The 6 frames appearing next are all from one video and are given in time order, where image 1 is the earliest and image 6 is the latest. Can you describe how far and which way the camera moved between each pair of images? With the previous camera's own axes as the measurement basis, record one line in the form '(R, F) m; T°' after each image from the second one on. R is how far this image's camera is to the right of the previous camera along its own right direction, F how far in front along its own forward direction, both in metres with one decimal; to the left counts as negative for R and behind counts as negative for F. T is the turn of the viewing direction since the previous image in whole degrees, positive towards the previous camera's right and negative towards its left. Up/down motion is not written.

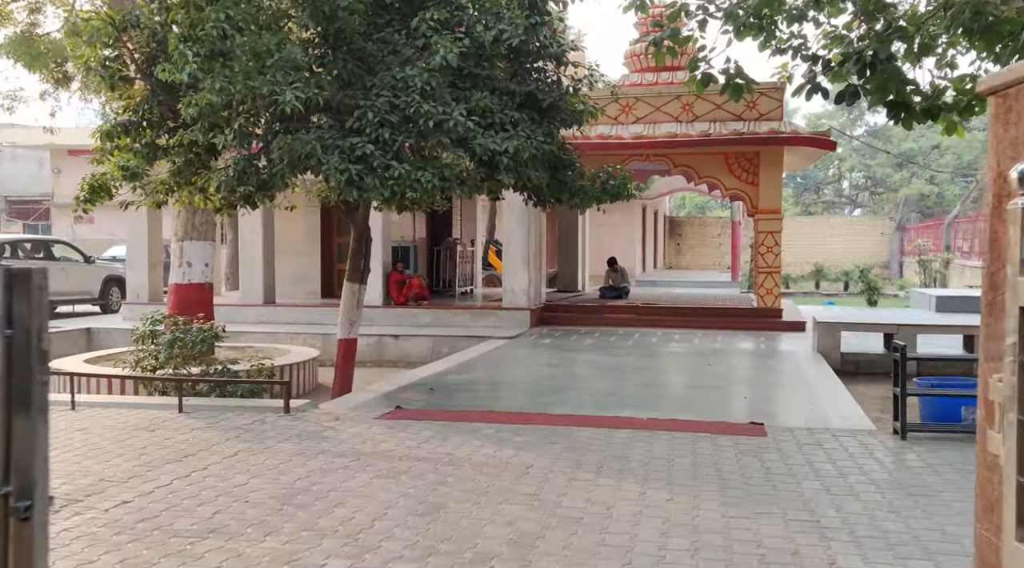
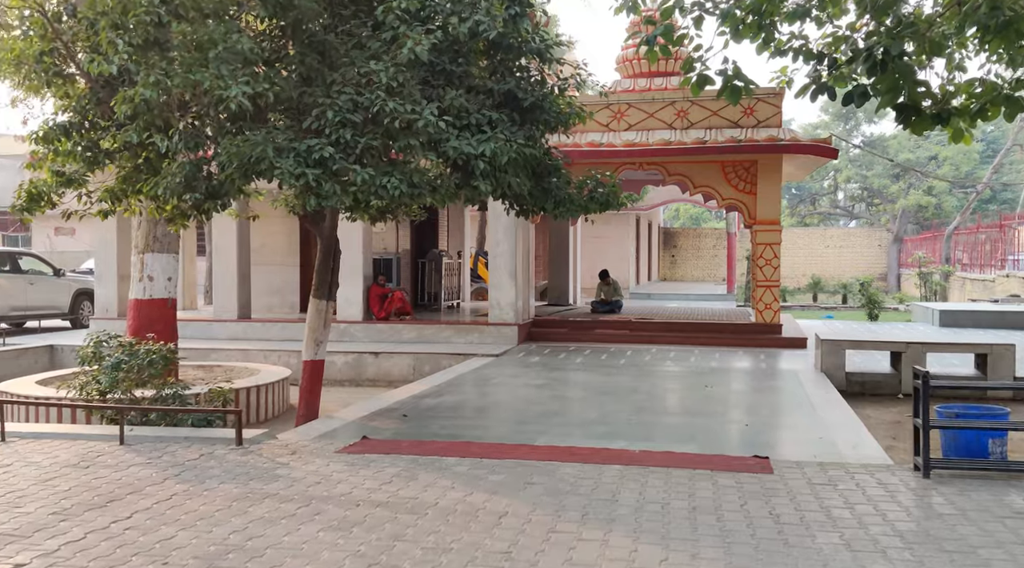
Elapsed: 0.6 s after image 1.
(+0.1, +0.6) m; 0°
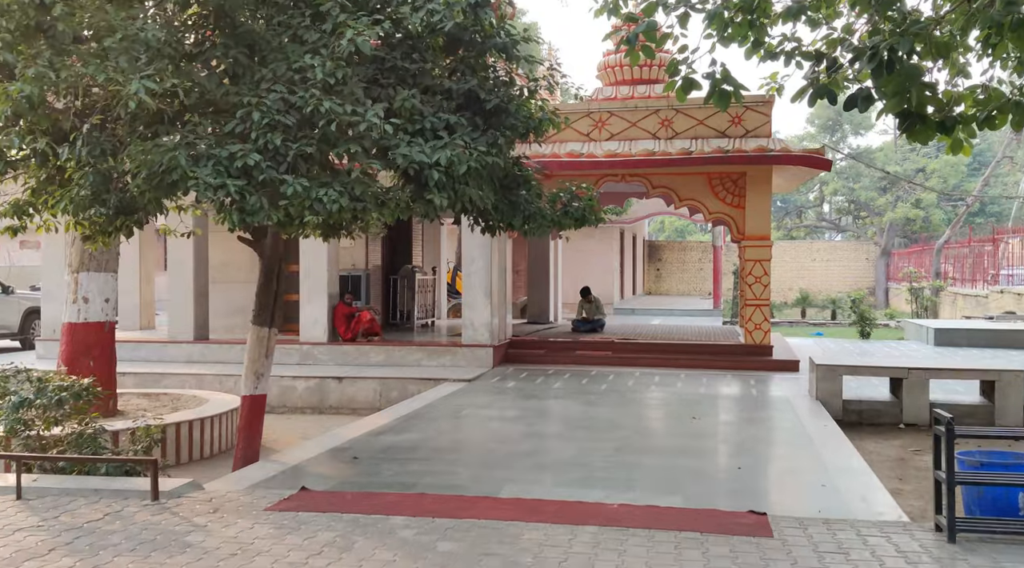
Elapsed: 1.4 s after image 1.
(+0.1, +0.8) m; +1°
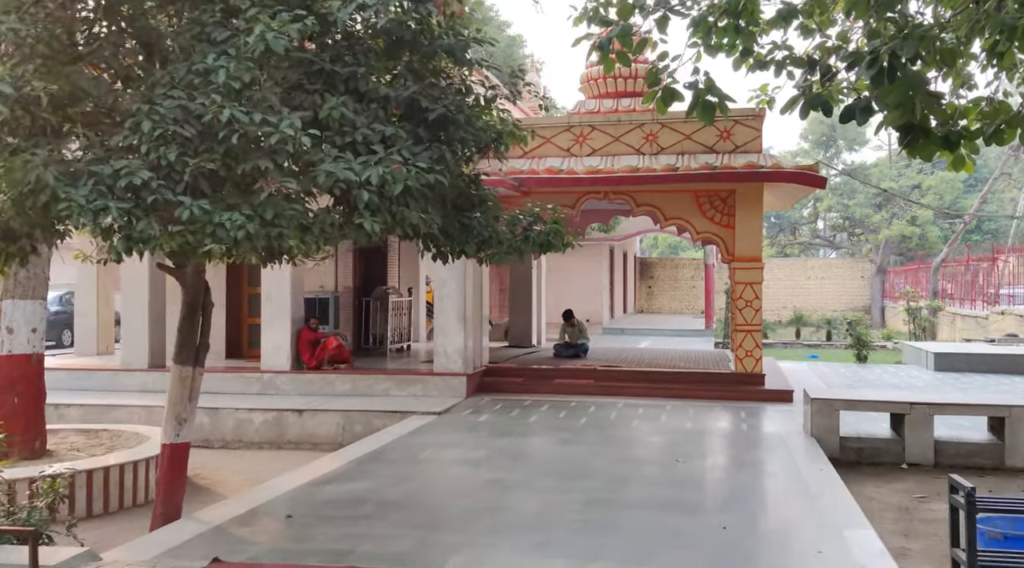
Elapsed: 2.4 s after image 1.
(+0.2, +0.8) m; 0°
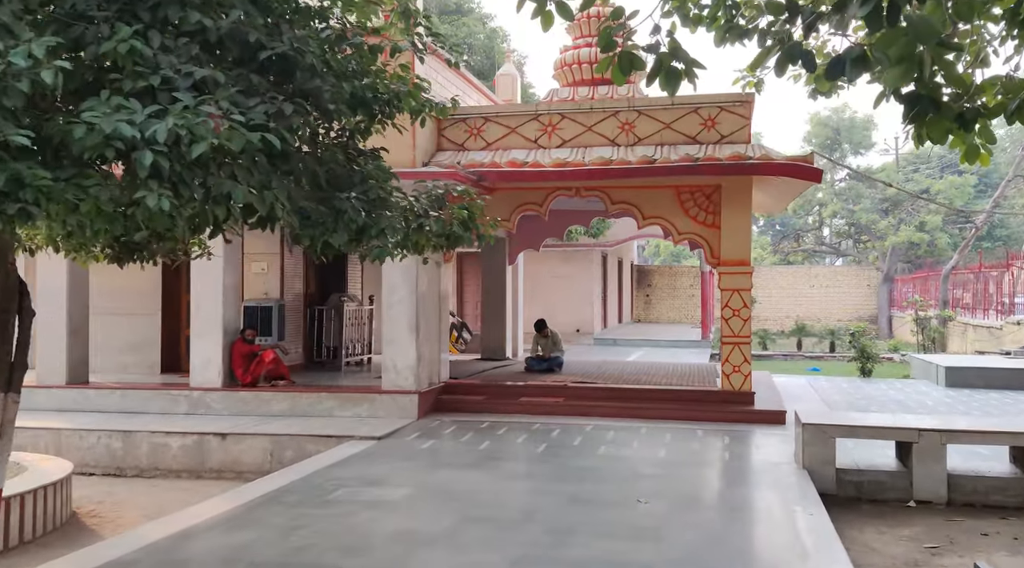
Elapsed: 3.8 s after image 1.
(+0.5, +1.3) m; 0°
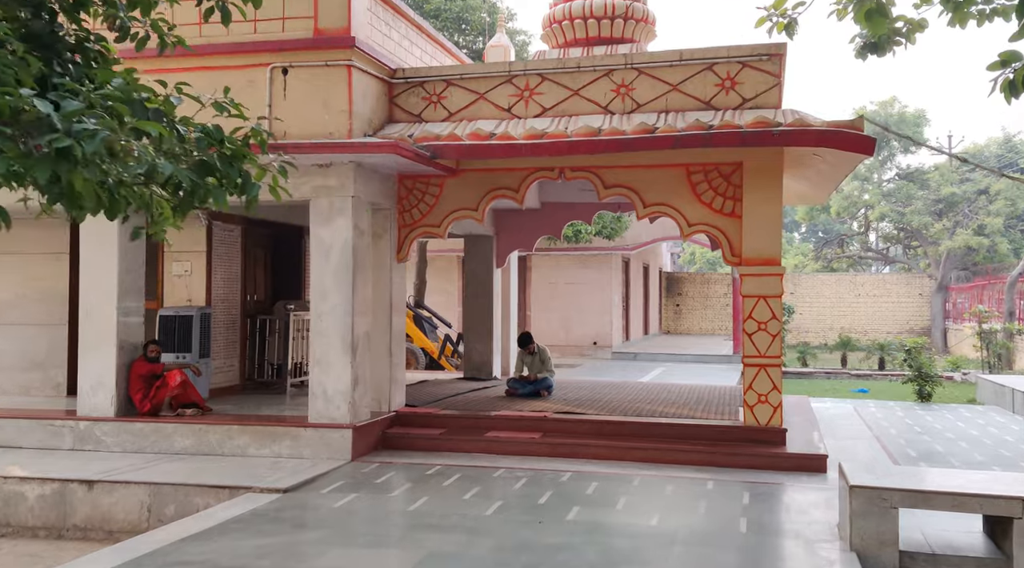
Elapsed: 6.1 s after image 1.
(+0.6, +2.2) m; -2°
